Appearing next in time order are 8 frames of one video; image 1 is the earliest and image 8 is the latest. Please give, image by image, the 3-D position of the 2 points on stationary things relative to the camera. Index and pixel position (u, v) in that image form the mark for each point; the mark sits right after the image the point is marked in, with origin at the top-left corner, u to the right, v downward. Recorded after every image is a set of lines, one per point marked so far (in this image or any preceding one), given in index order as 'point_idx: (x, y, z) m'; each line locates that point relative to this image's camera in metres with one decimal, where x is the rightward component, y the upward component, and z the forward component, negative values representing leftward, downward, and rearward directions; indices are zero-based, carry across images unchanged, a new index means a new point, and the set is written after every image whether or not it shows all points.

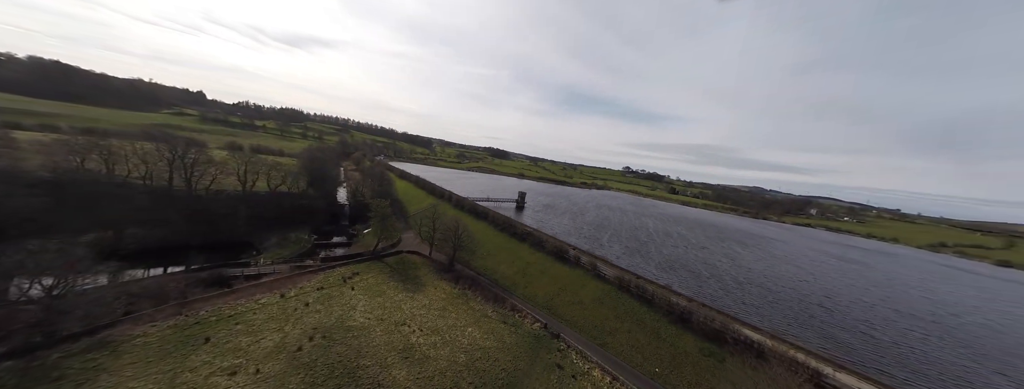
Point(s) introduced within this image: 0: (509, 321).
0: (-1.2, -9.0, +18.6) m
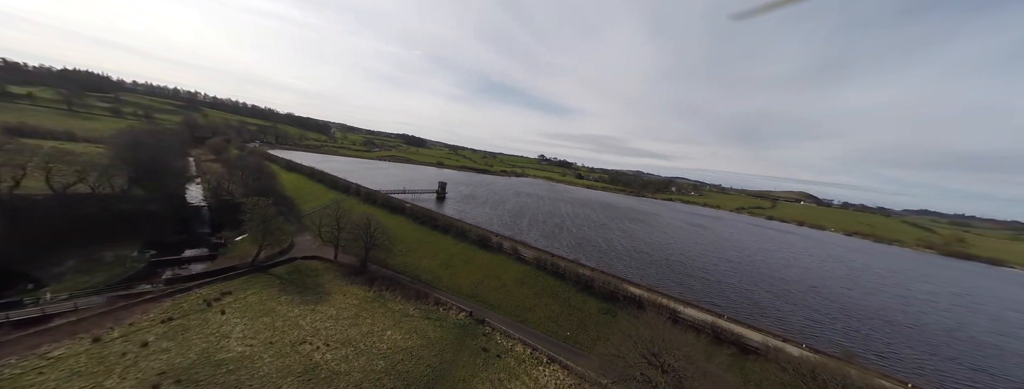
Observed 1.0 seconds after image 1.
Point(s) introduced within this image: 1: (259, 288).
0: (-5.9, -8.6, +17.6) m
1: (-19.1, -6.9, +18.7) m
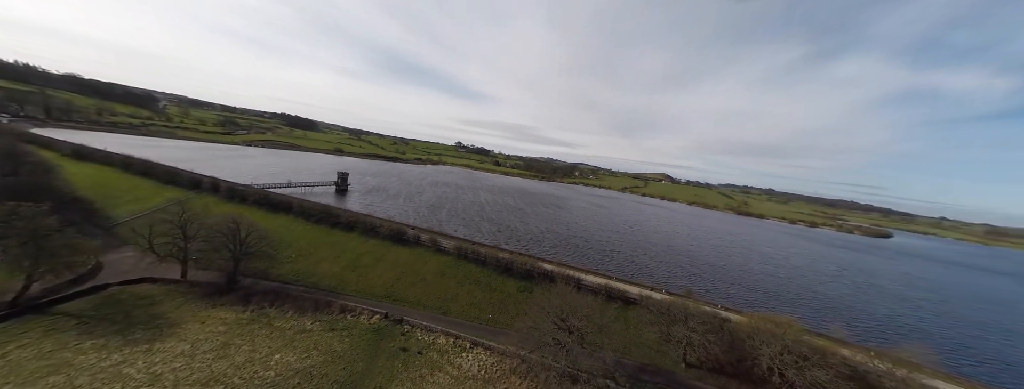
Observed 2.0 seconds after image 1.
0: (-10.8, -8.1, +15.4) m
1: (-23.8, -7.0, +12.6) m
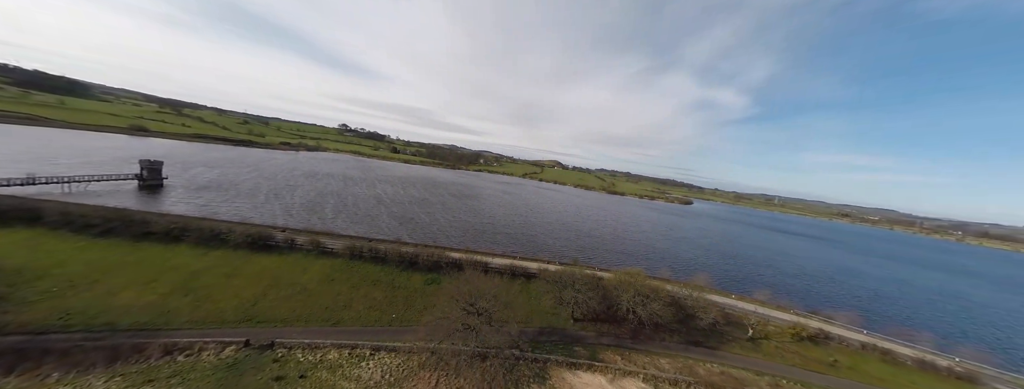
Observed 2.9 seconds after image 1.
0: (-15.5, -8.0, +11.1) m
1: (-26.8, -7.7, +4.1) m
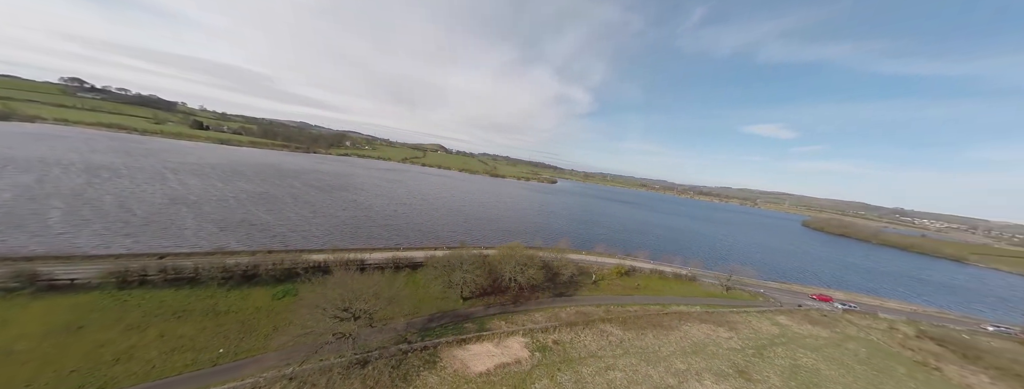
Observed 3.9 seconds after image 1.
0: (-18.7, -8.5, +4.4) m
1: (-26.2, -9.1, -6.6) m
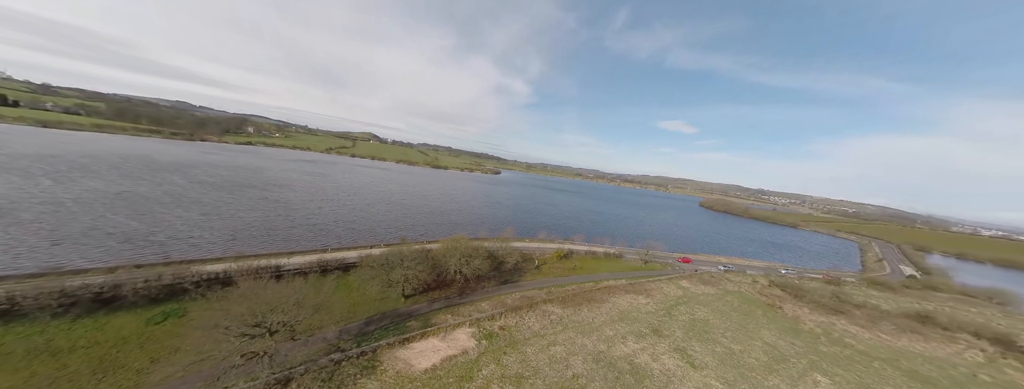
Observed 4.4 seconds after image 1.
0: (-19.2, -8.9, +0.8) m
1: (-24.3, -10.1, -11.5) m
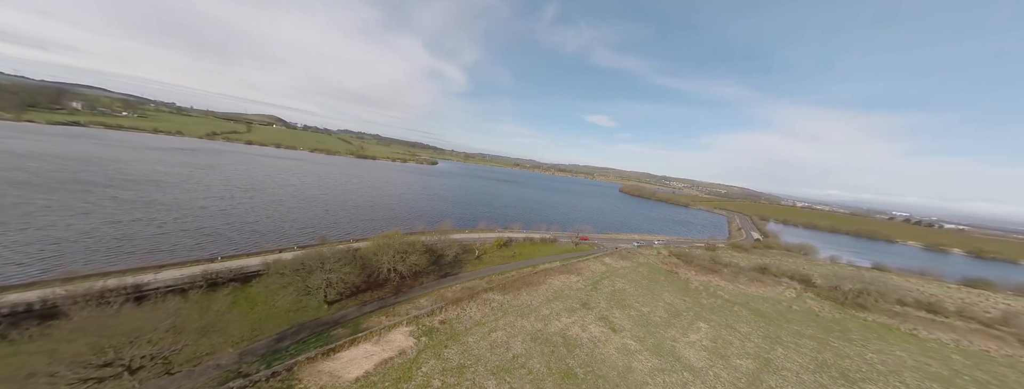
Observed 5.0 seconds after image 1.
0: (-19.0, -9.4, -3.2) m
1: (-21.2, -11.2, -16.2) m
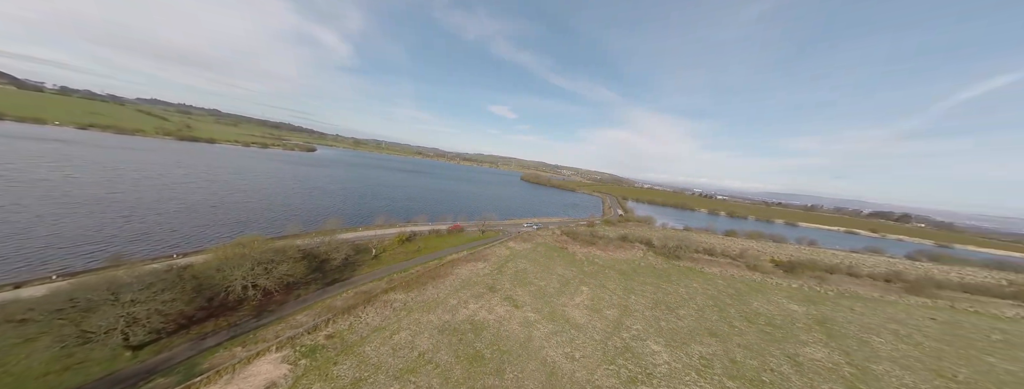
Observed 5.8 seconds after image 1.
0: (-16.8, -10.2, -9.1) m
1: (-14.5, -12.4, -22.0) m
